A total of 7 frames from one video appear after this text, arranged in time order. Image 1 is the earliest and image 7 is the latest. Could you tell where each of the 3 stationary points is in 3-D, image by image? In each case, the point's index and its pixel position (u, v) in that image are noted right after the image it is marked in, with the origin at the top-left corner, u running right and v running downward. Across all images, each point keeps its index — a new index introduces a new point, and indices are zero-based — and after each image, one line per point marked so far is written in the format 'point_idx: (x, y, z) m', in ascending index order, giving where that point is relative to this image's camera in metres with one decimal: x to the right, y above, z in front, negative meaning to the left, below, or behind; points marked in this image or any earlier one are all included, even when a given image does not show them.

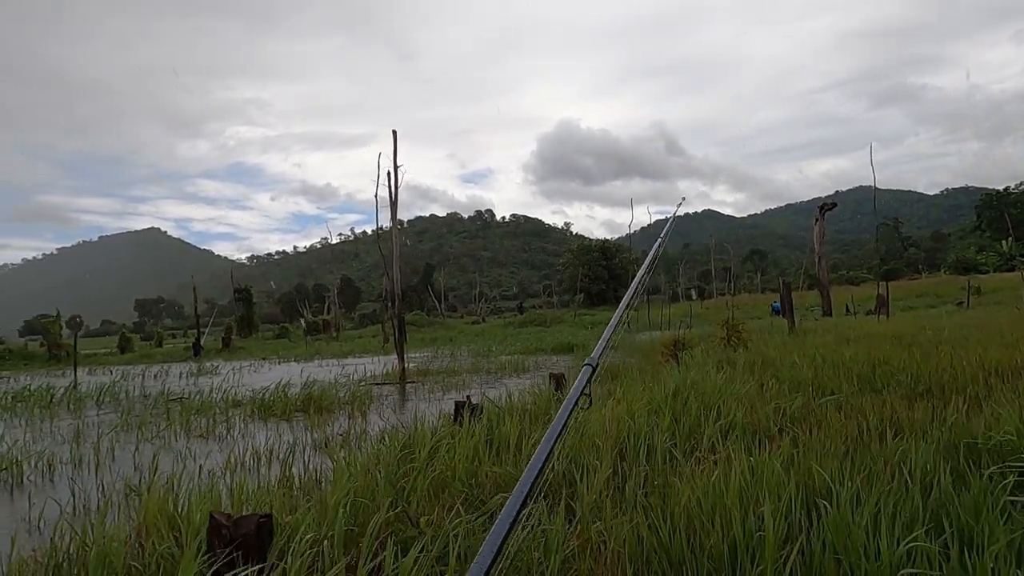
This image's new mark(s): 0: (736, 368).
0: (+2.0, -0.7, +5.9) m
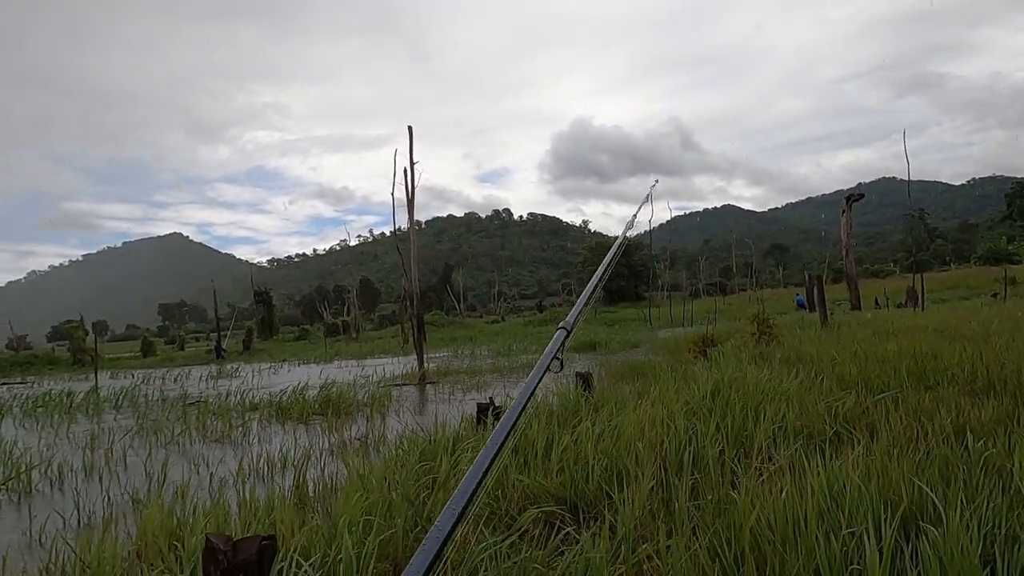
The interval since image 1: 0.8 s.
0: (+2.2, -0.6, +5.6) m
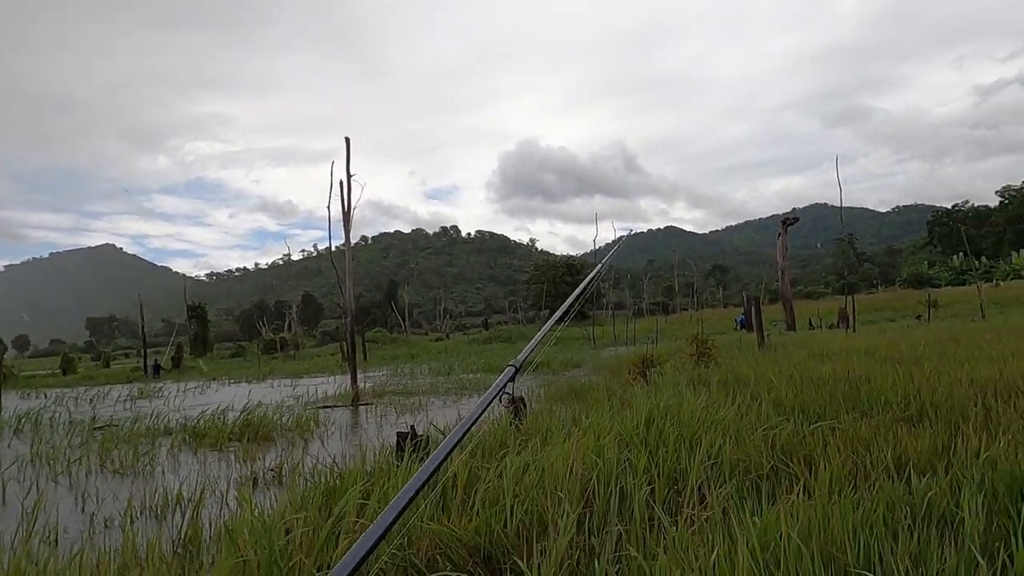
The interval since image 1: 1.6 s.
0: (+1.6, -0.8, +5.4) m
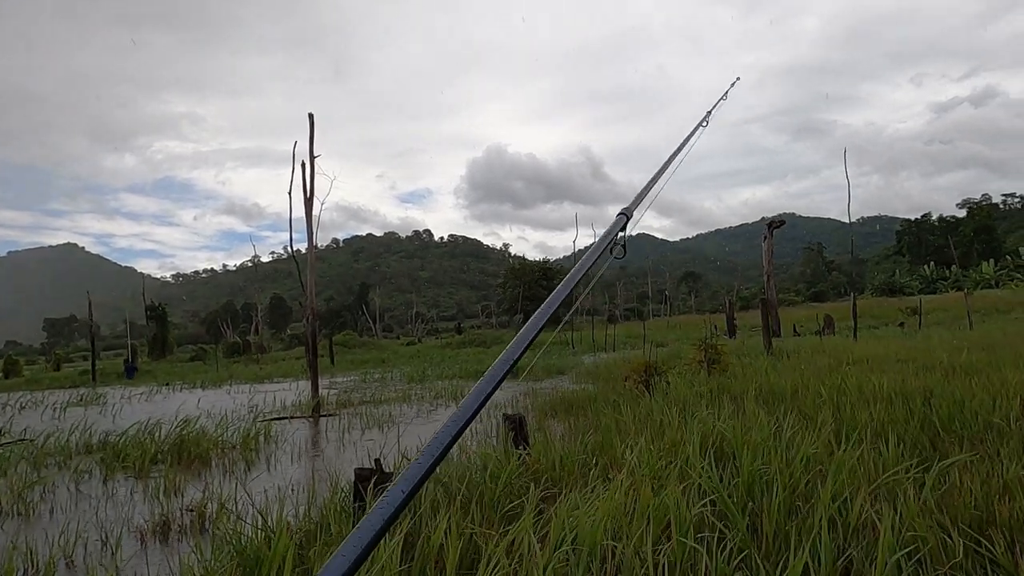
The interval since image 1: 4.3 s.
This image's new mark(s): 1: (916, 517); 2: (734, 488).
0: (+1.6, -0.8, +4.4) m
1: (+1.1, -0.6, +1.9) m
2: (+0.7, -0.7, +2.2) m
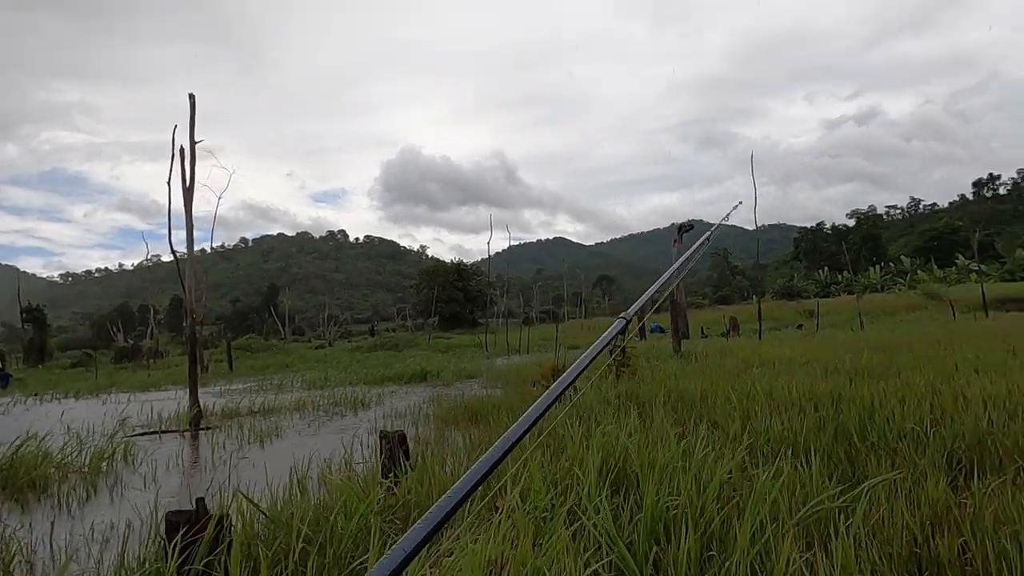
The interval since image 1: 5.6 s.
0: (+0.9, -0.8, +4.0) m
1: (+0.8, -0.6, +1.5) m
2: (+0.3, -0.6, +1.8) m
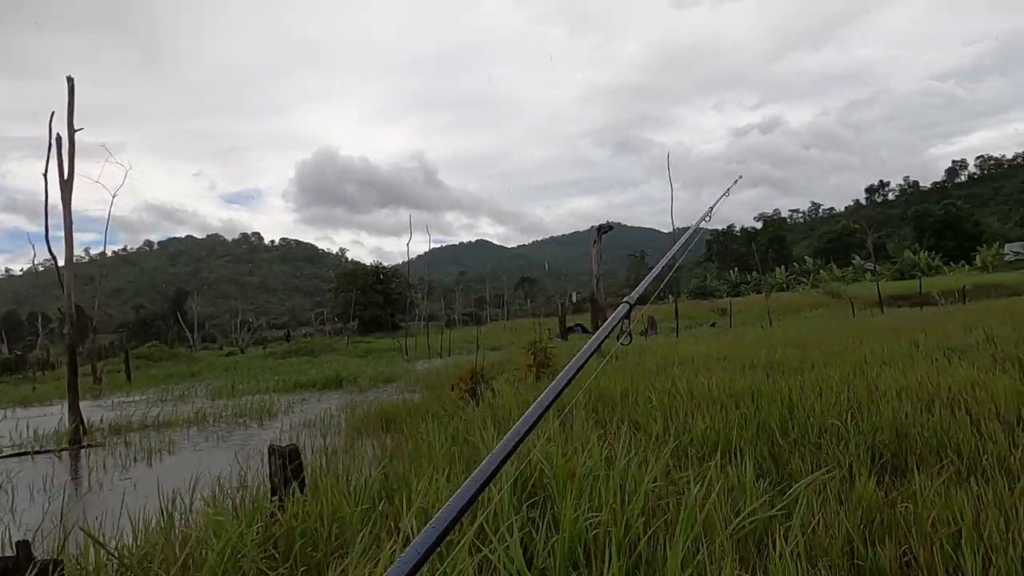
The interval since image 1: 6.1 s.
0: (+0.4, -0.7, +3.8) m
1: (+0.6, -0.6, +1.3) m
2: (+0.1, -0.6, +1.5) m
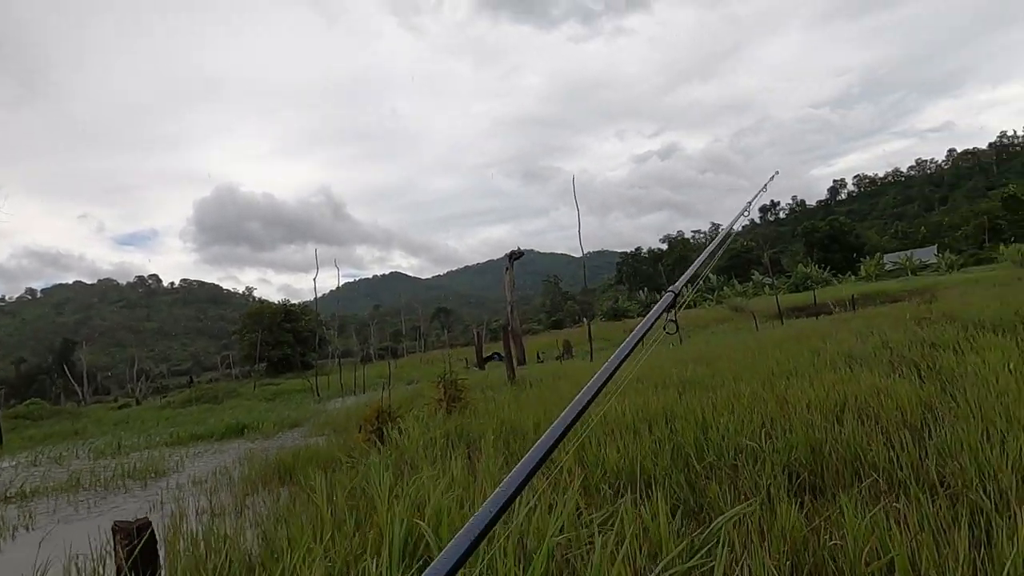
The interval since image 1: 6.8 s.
0: (-0.1, -0.9, +3.5) m
1: (+0.3, -0.6, +1.0) m
2: (-0.2, -0.7, +1.2) m
